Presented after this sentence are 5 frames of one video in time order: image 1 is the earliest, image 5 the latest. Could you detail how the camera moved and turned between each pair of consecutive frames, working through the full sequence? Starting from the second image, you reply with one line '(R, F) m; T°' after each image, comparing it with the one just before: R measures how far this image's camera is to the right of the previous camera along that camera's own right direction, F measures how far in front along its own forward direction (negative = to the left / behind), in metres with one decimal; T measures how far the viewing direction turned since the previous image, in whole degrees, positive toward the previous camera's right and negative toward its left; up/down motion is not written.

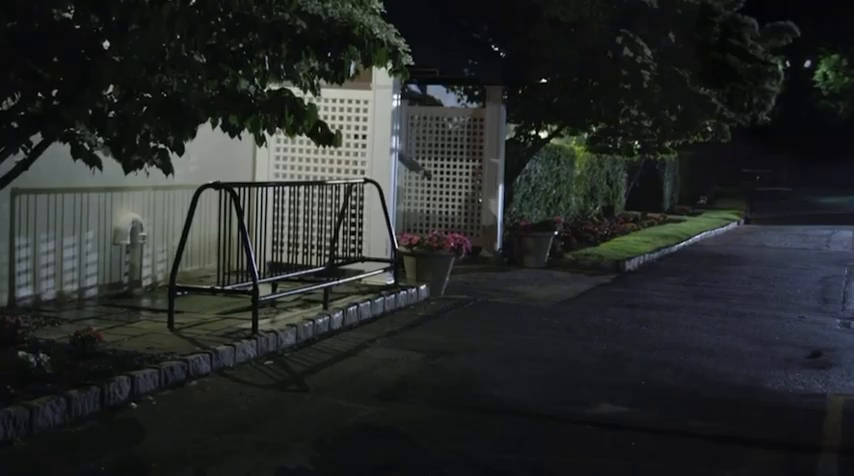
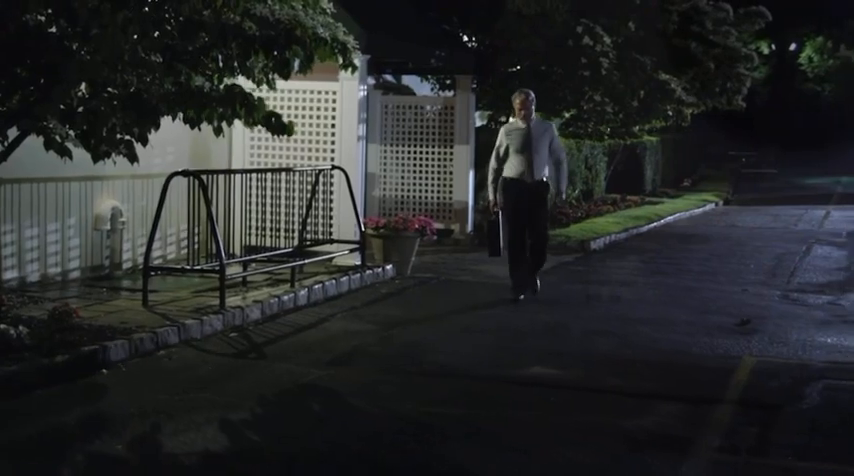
(+0.4, -0.8) m; 0°
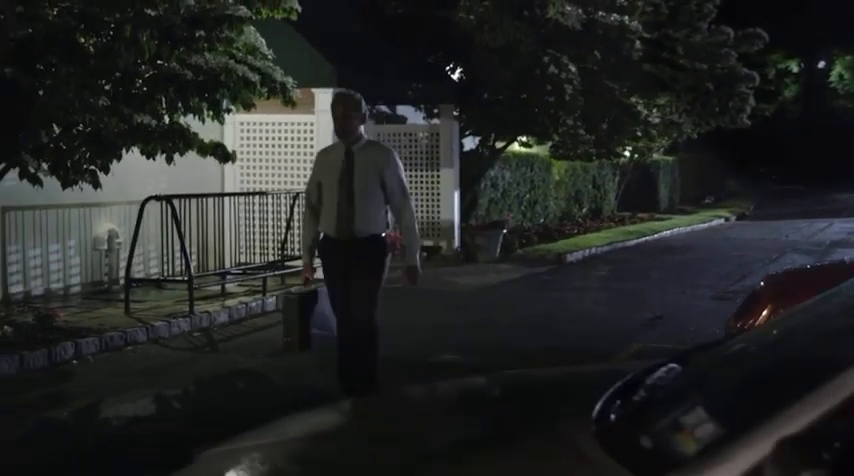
(+1.2, -1.6) m; -3°
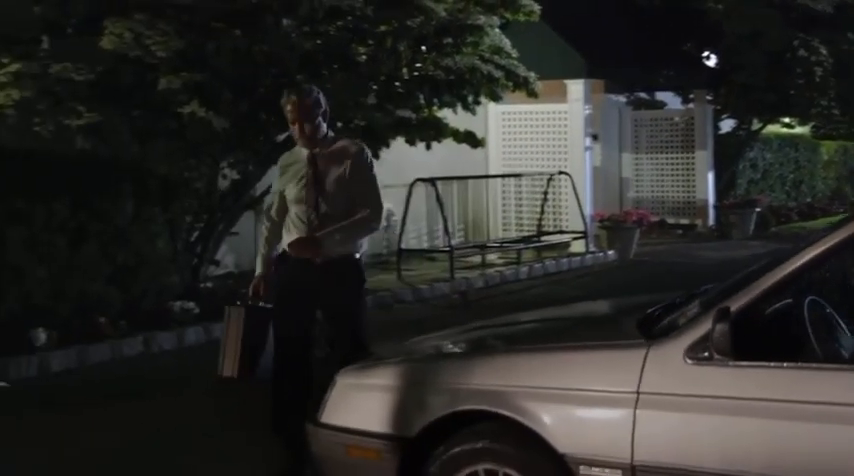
(+0.7, -1.7) m; -13°
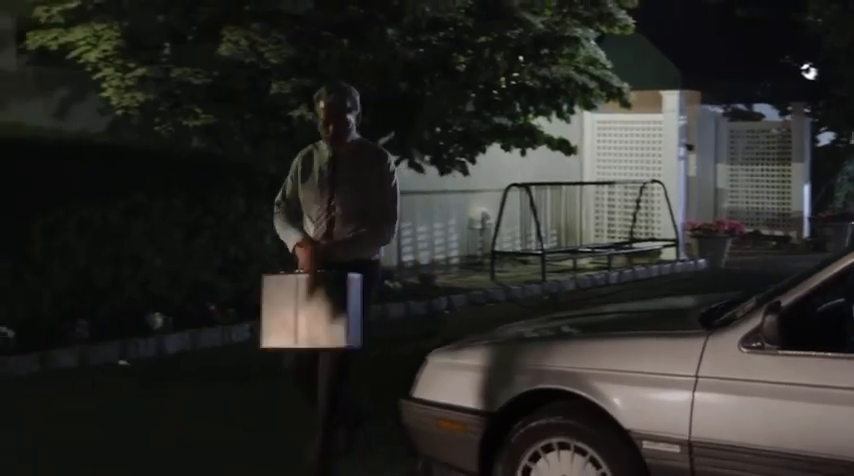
(+0.1, -0.5) m; -4°
